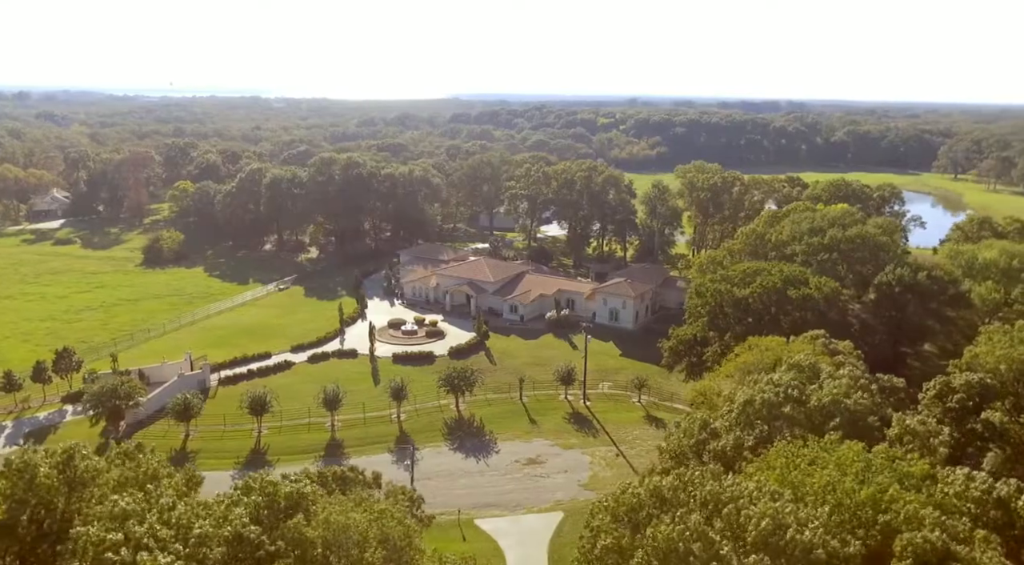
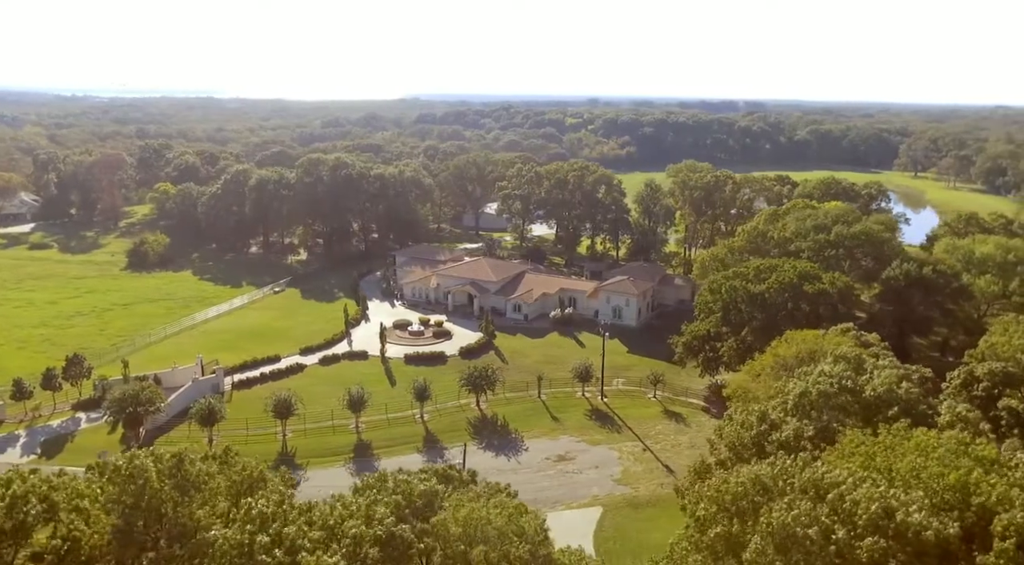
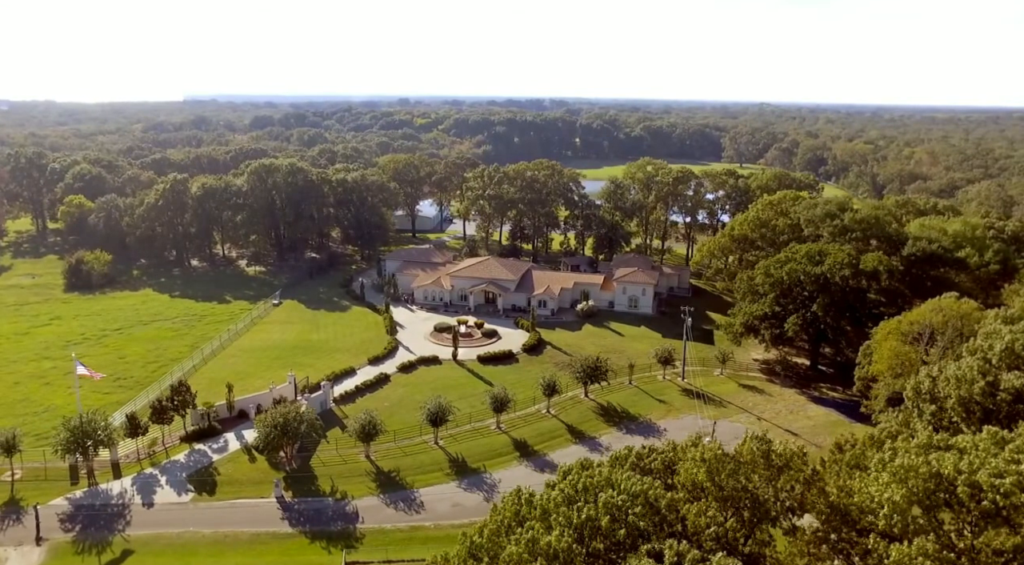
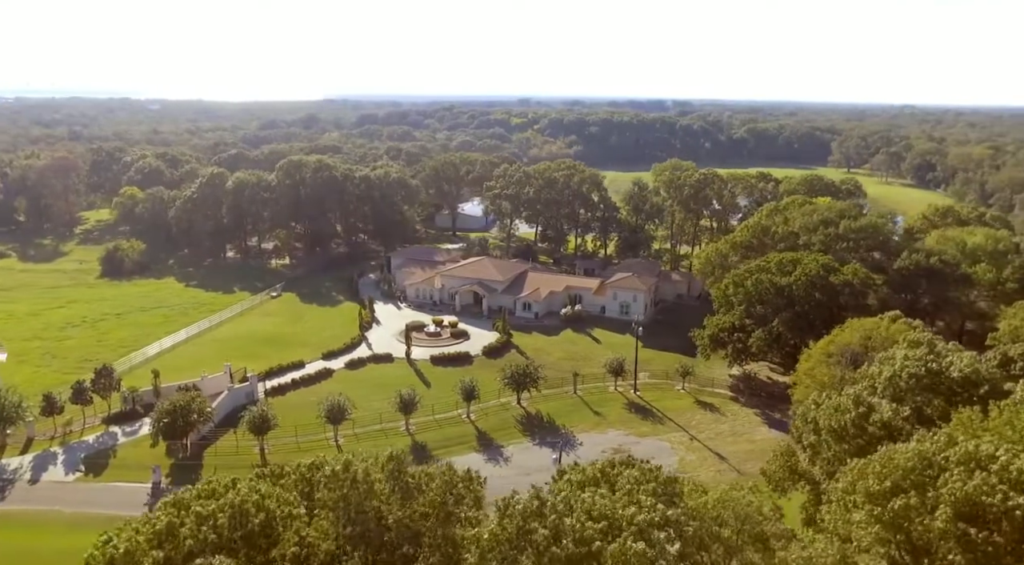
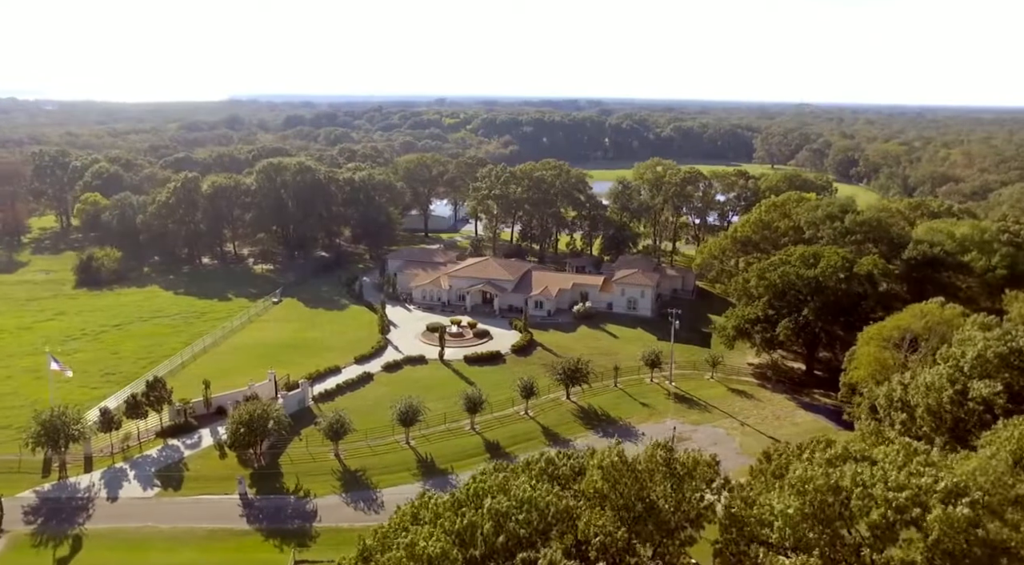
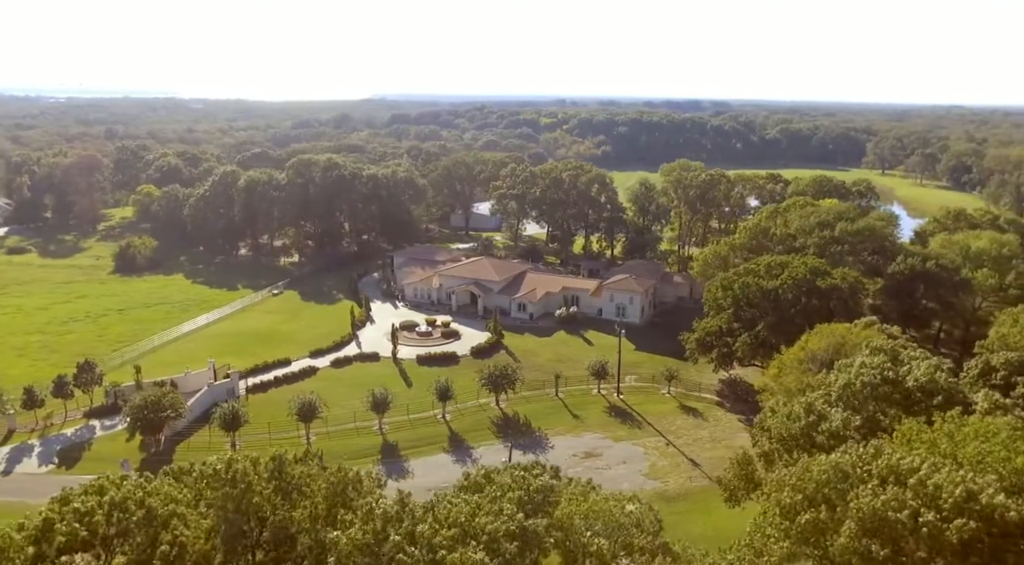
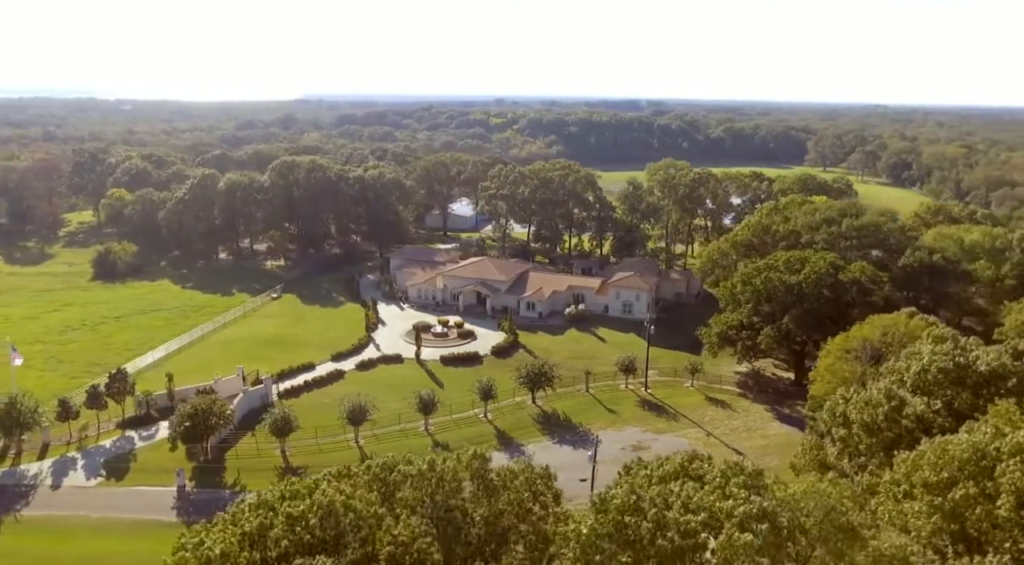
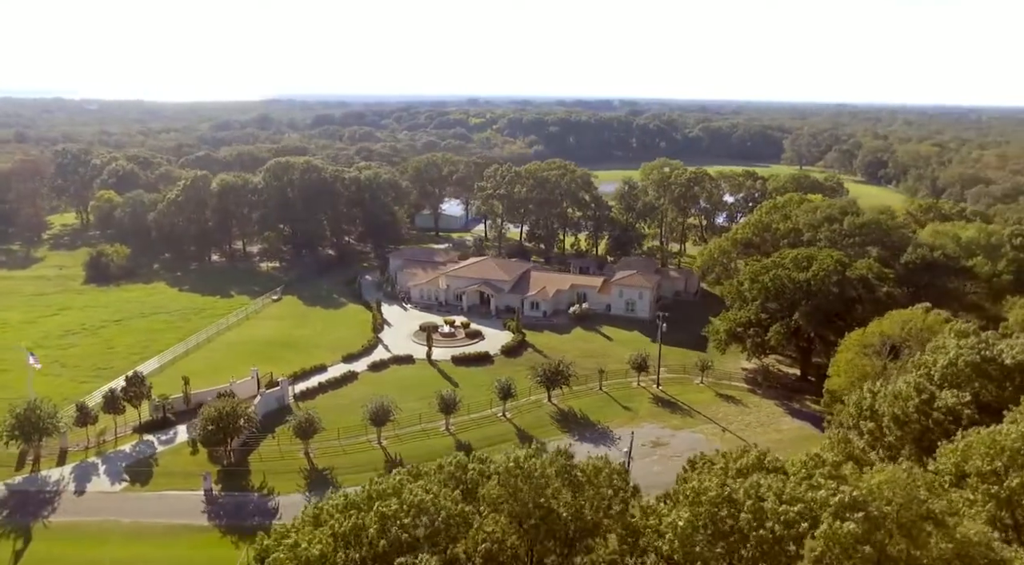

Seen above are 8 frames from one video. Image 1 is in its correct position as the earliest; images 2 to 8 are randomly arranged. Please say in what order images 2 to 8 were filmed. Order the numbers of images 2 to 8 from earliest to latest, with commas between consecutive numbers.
2, 6, 4, 7, 8, 5, 3
